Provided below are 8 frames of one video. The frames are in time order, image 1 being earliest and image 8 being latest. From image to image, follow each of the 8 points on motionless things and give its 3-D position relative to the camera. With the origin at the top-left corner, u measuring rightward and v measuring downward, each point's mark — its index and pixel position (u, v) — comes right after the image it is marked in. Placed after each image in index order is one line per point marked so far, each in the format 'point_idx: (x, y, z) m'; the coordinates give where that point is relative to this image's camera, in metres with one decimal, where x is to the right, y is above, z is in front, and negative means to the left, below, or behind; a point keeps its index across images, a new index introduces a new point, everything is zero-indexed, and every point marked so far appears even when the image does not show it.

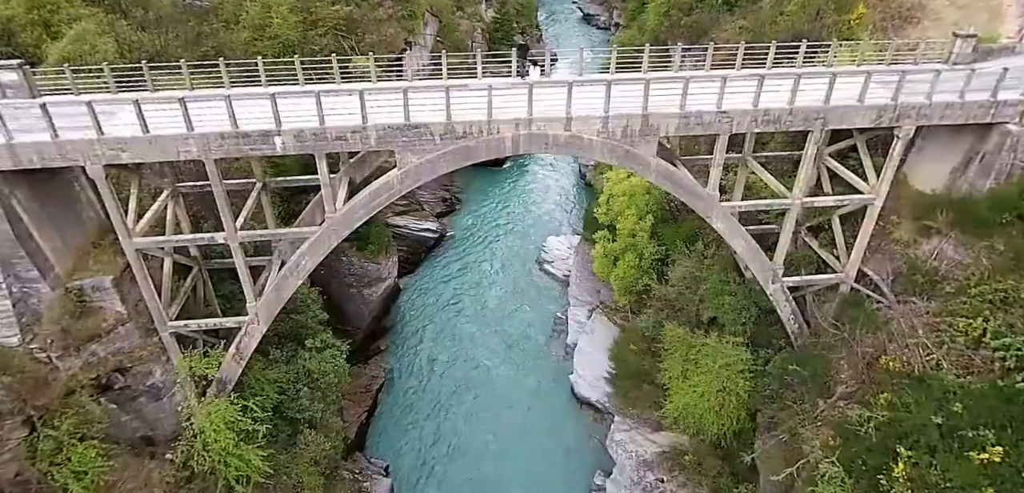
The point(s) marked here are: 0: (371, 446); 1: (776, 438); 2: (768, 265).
0: (-4.3, -6.0, +15.5) m
1: (+5.3, -3.8, +10.3) m
2: (+5.2, -0.3, +10.4) m
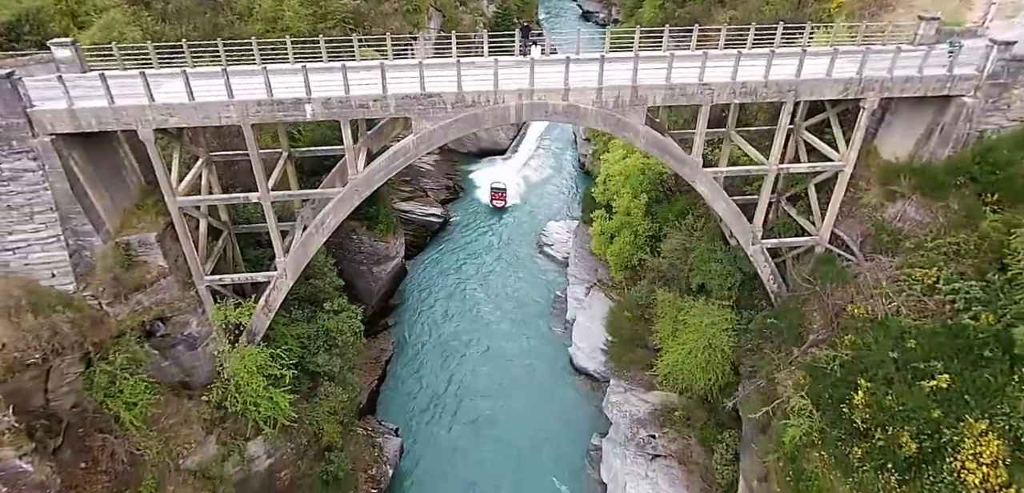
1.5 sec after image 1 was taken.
0: (-4.2, -5.2, +16.4) m
1: (+5.3, -3.0, +11.2) m
2: (+5.3, +0.4, +11.4) m
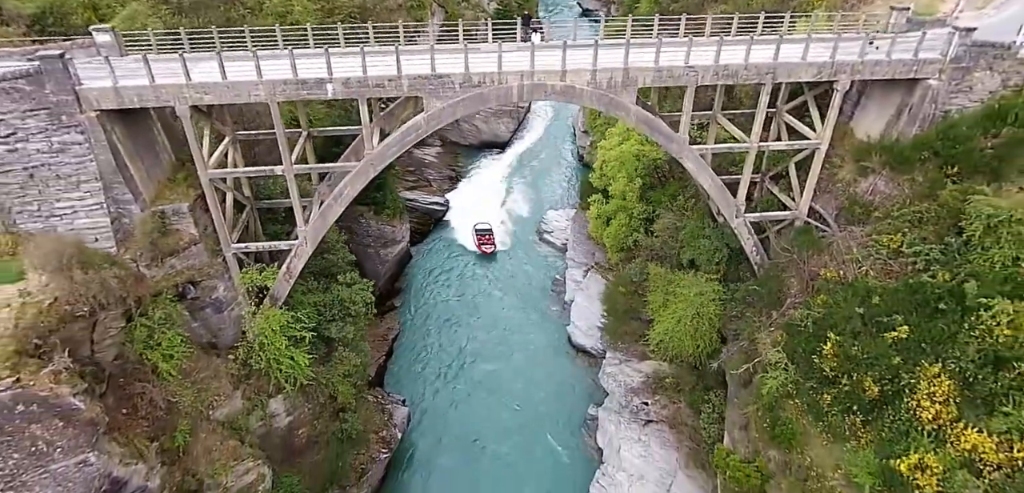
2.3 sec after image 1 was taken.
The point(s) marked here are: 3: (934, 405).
0: (-4.1, -4.6, +17.3) m
1: (+5.4, -2.3, +12.1) m
2: (+5.3, +1.1, +12.3) m
3: (+7.0, -2.6, +8.4) m
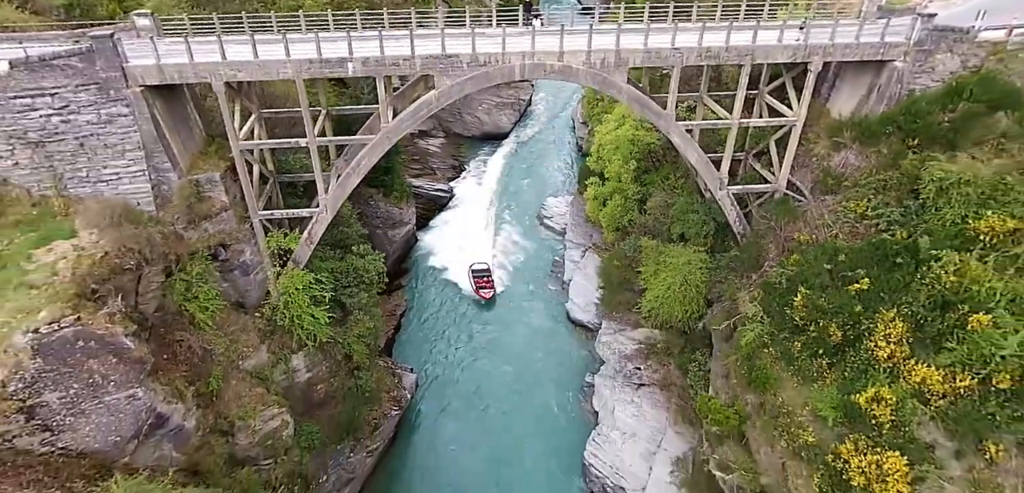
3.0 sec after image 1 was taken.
0: (-4.1, -3.8, +18.4) m
1: (+5.4, -1.6, +13.2) m
2: (+5.4, +1.9, +13.4) m
3: (+7.0, -1.8, +9.5) m
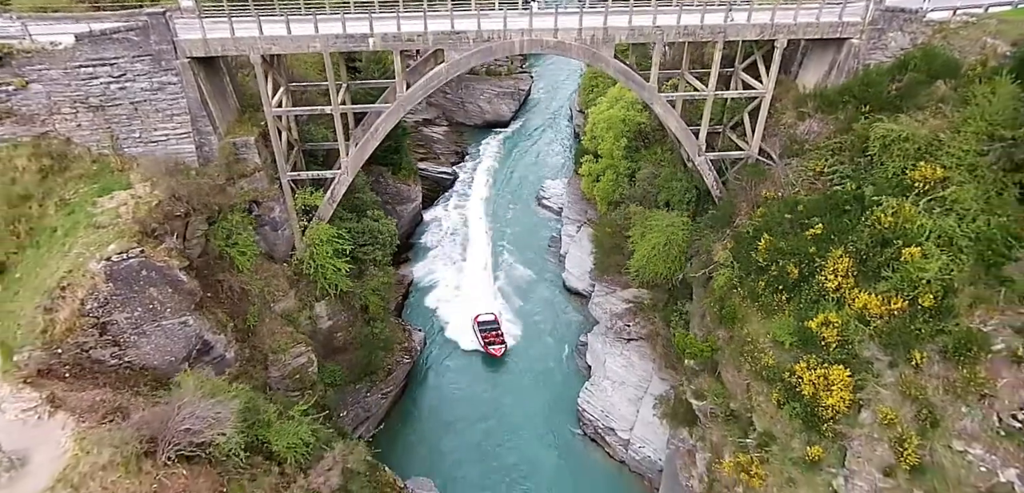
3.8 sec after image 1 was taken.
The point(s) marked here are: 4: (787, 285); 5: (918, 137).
0: (-4.1, -2.7, +19.9) m
1: (+5.4, -0.4, +14.7) m
2: (+5.4, +3.0, +14.9) m
3: (+7.0, -0.7, +11.0) m
4: (+6.4, -0.9, +11.7) m
5: (+9.1, +2.4, +11.4) m
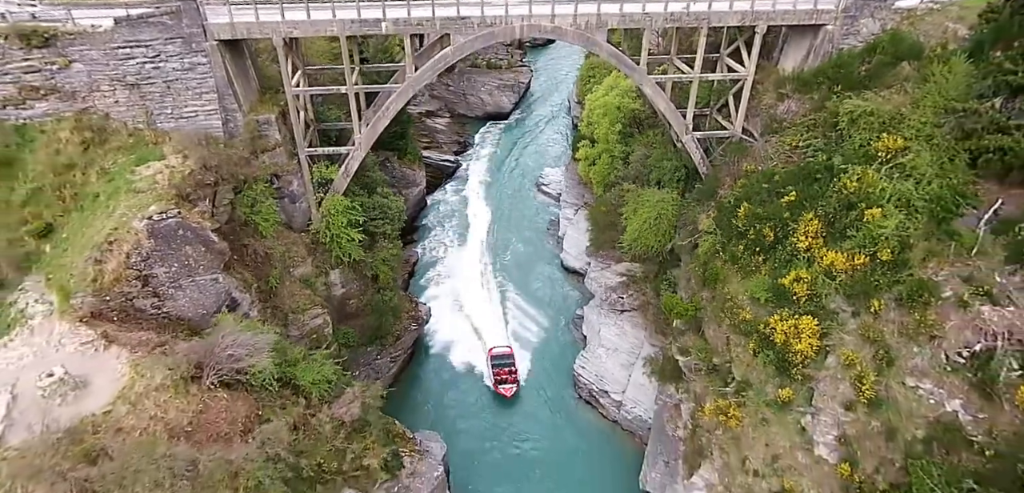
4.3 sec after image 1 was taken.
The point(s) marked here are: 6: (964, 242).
0: (-4.1, -1.8, +21.0) m
1: (+5.4, +0.5, +15.8) m
2: (+5.4, +3.9, +16.0) m
3: (+7.1, +0.2, +12.1) m
4: (+6.4, 0.0, +12.8) m
5: (+9.1, +3.3, +12.6) m
6: (+9.1, +0.1, +10.3) m
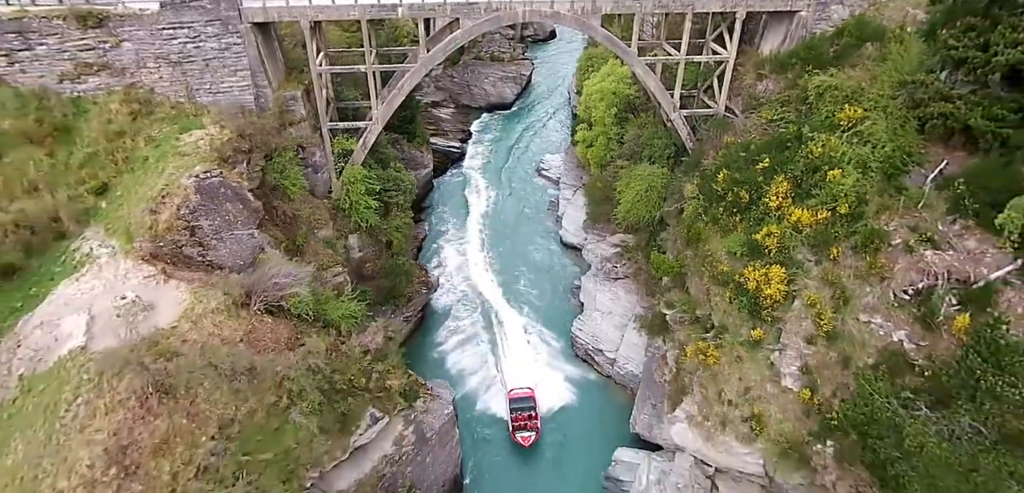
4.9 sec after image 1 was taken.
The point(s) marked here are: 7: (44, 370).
0: (-4.0, -0.7, +22.6) m
1: (+5.5, +1.6, +17.4) m
2: (+5.5, +5.0, +17.5) m
3: (+7.1, +1.3, +13.6) m
4: (+6.5, +1.1, +14.3) m
5: (+9.2, +4.4, +14.1) m
6: (+9.2, +1.2, +11.8) m
7: (-9.0, -2.4, +9.7) m
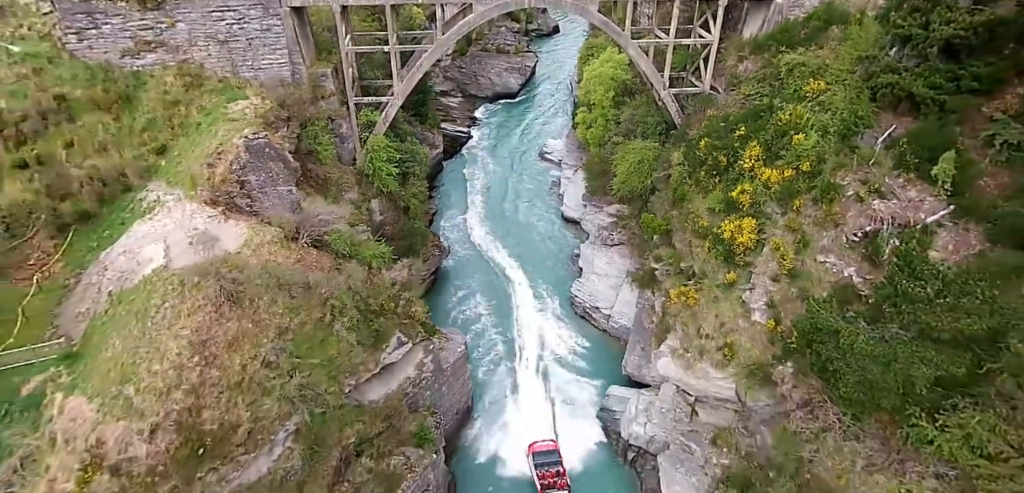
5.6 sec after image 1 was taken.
0: (-3.8, +0.7, +24.5) m
1: (+5.7, +2.9, +19.3) m
2: (+5.7, +6.3, +19.5) m
3: (+7.3, +2.7, +15.5) m
4: (+6.7, +2.4, +16.3) m
5: (+9.5, +5.7, +16.0) m
6: (+9.4, +2.5, +13.7) m
7: (-8.8, -0.9, +11.7) m
